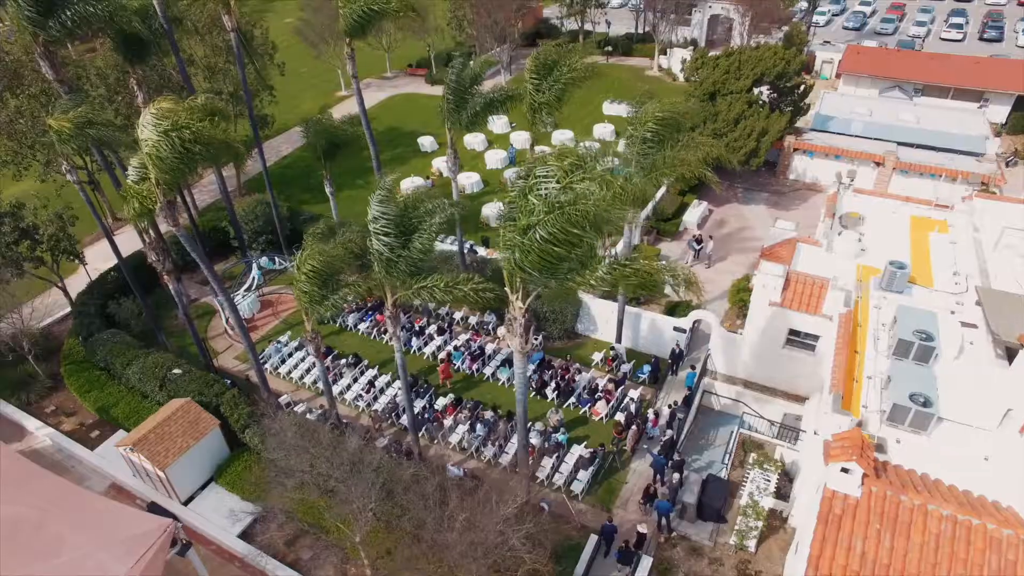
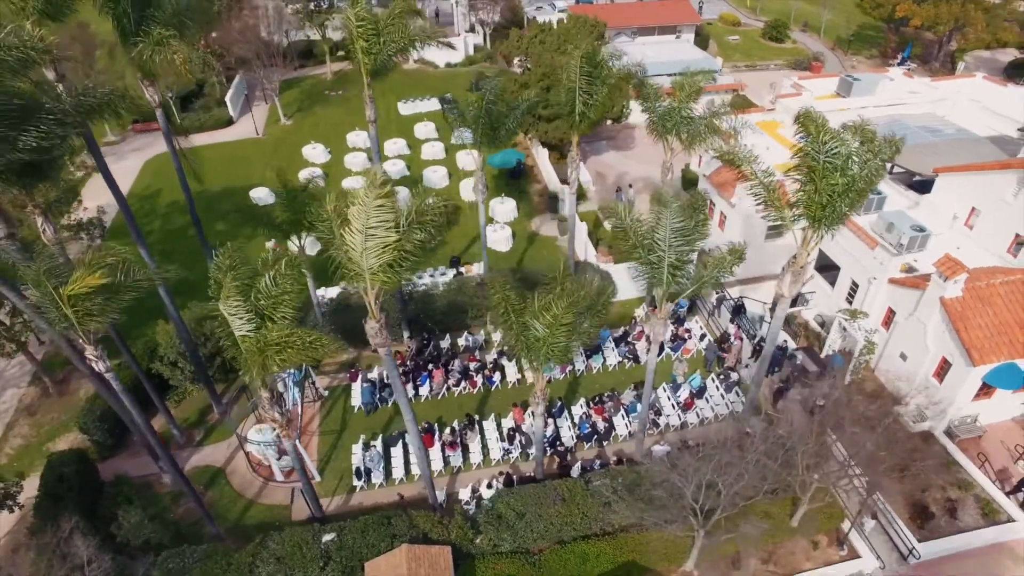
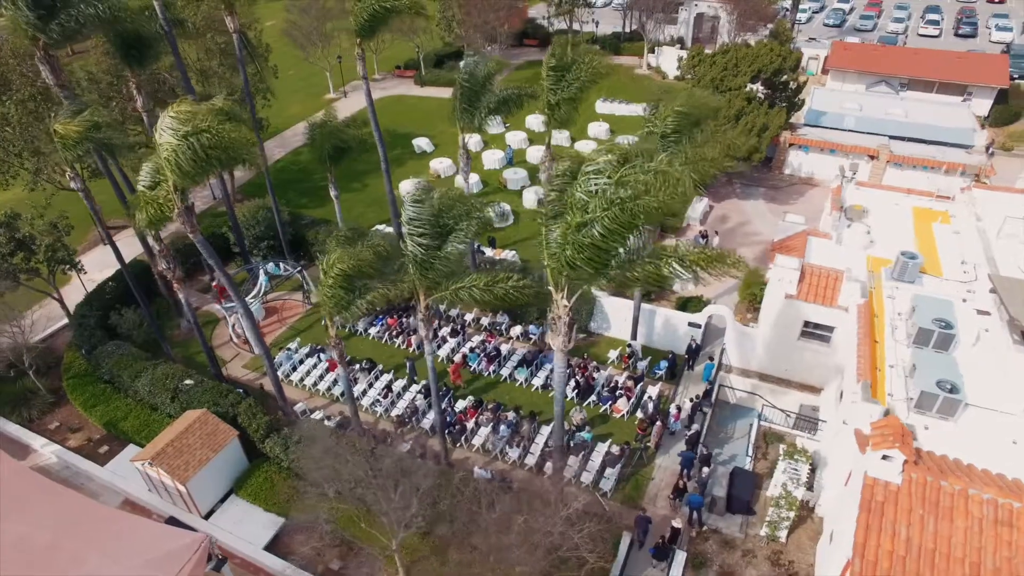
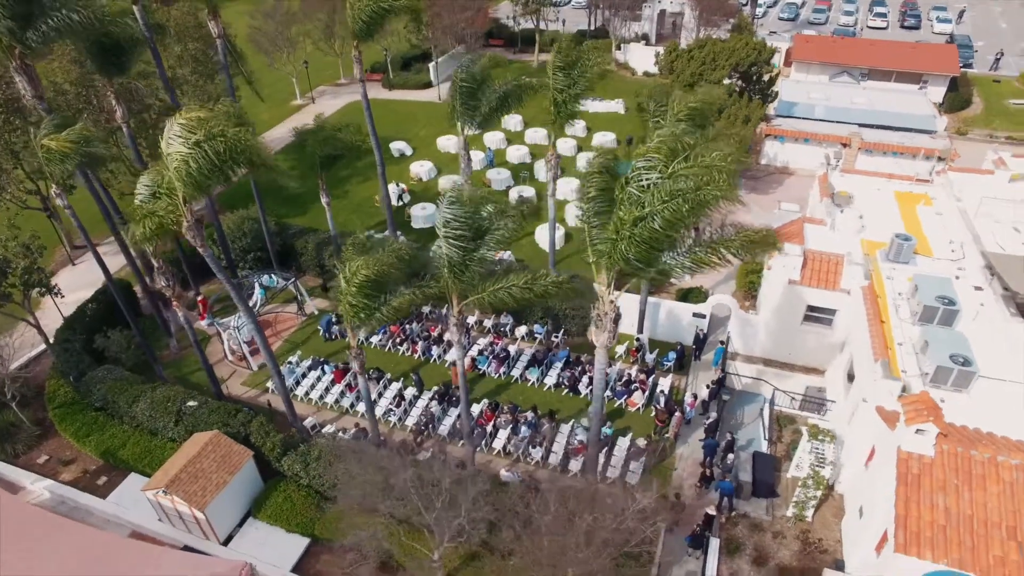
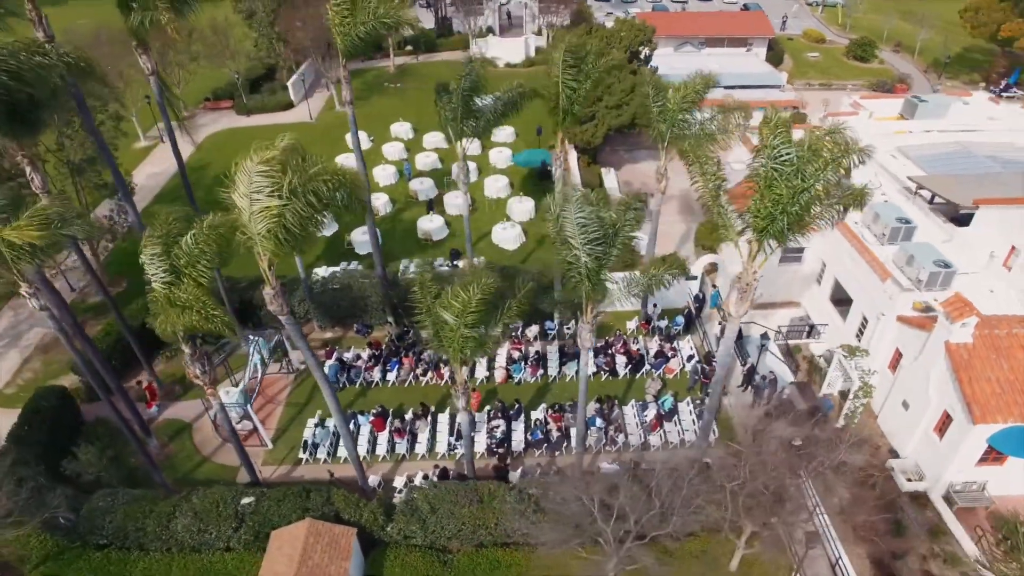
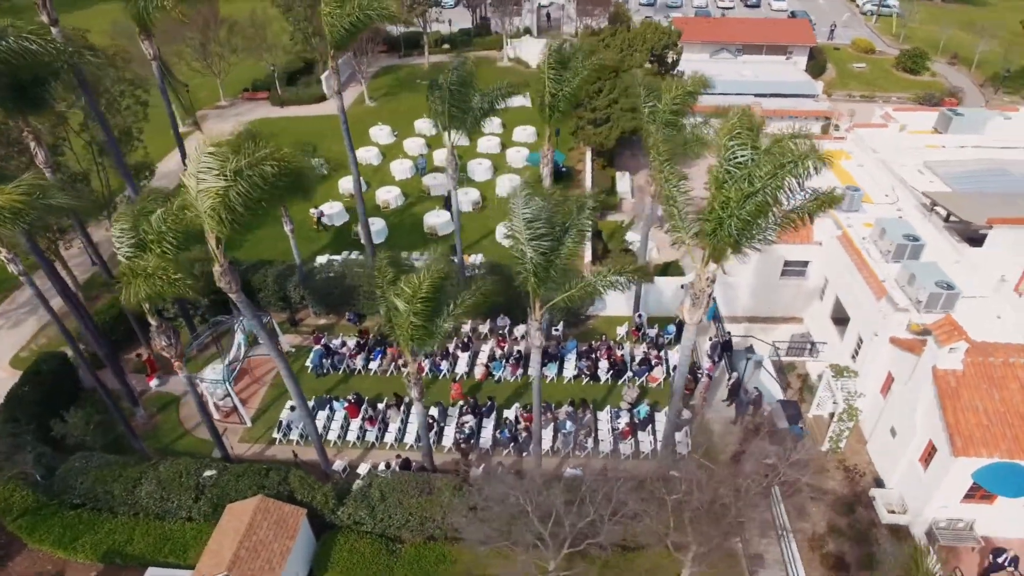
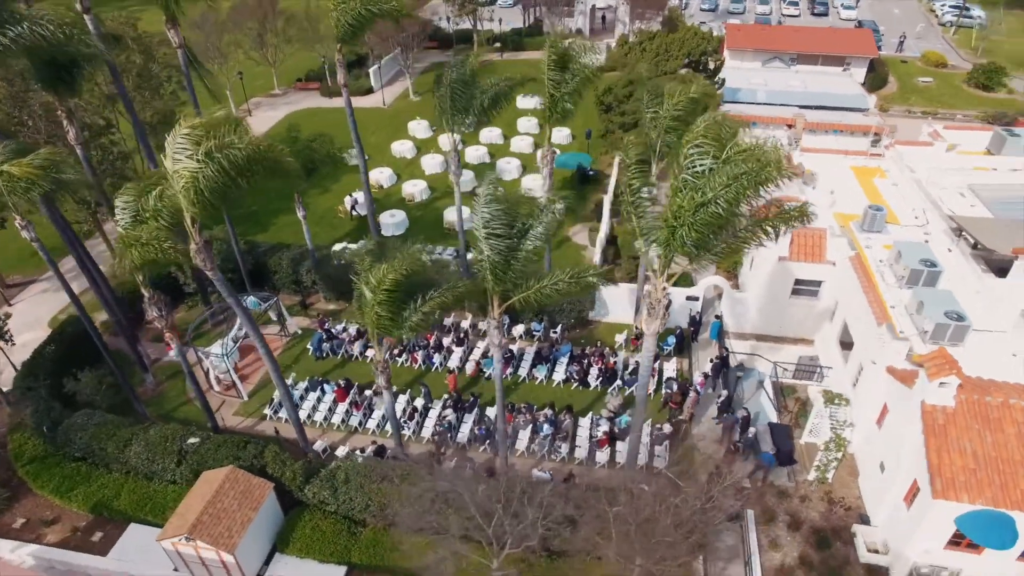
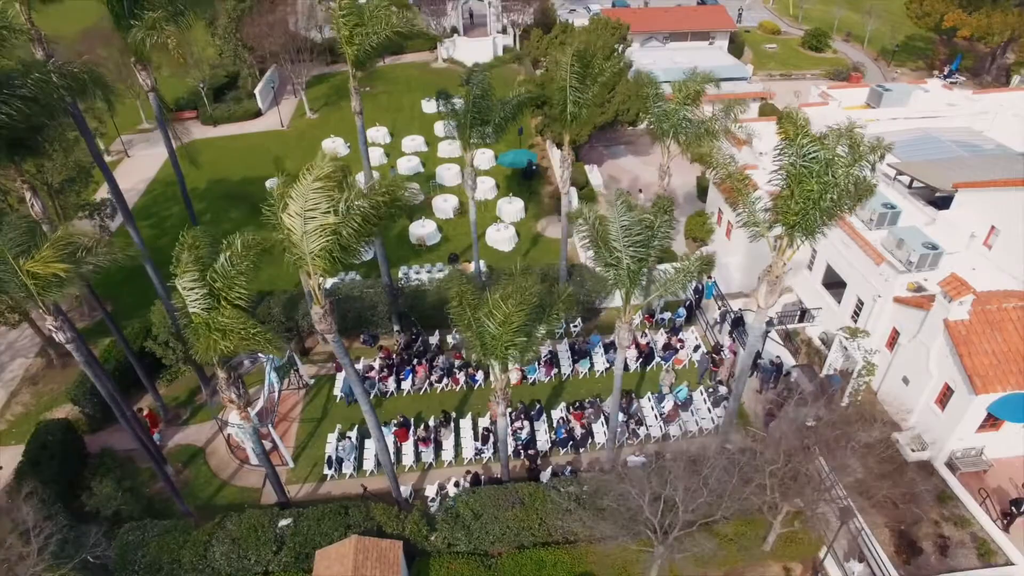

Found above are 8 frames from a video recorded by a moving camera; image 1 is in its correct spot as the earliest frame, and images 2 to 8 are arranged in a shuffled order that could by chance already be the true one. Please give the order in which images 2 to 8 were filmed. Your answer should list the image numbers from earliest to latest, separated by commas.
3, 4, 7, 6, 5, 8, 2
